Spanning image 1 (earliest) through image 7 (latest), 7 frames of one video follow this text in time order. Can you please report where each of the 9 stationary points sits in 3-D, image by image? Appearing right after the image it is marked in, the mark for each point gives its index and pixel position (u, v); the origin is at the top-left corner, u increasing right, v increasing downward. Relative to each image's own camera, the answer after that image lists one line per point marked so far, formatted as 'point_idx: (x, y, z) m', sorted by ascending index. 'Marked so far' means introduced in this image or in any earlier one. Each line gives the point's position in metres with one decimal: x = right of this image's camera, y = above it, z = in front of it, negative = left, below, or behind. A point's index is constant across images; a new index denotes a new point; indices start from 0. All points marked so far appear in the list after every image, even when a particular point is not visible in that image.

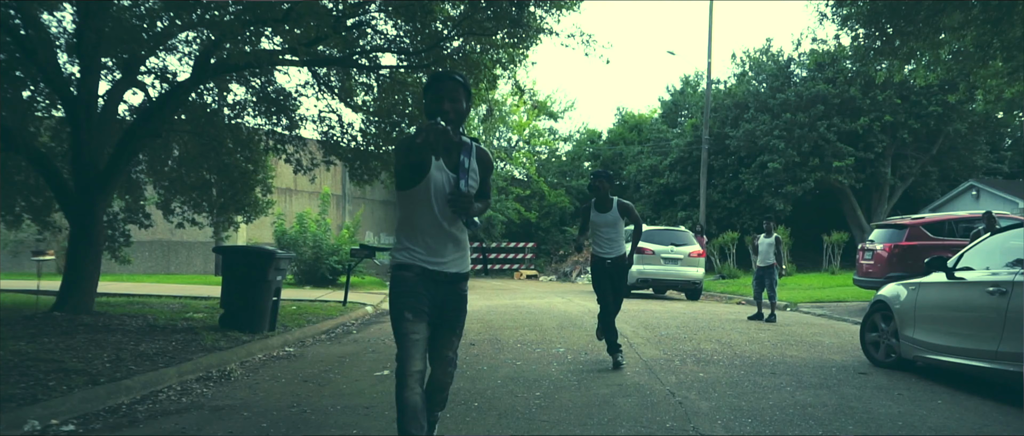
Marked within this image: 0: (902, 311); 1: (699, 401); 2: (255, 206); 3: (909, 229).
0: (+3.2, -0.8, +7.7) m
1: (+1.3, -1.2, +6.5) m
2: (-4.6, +0.2, +16.0) m
3: (+6.1, -0.2, +14.2) m
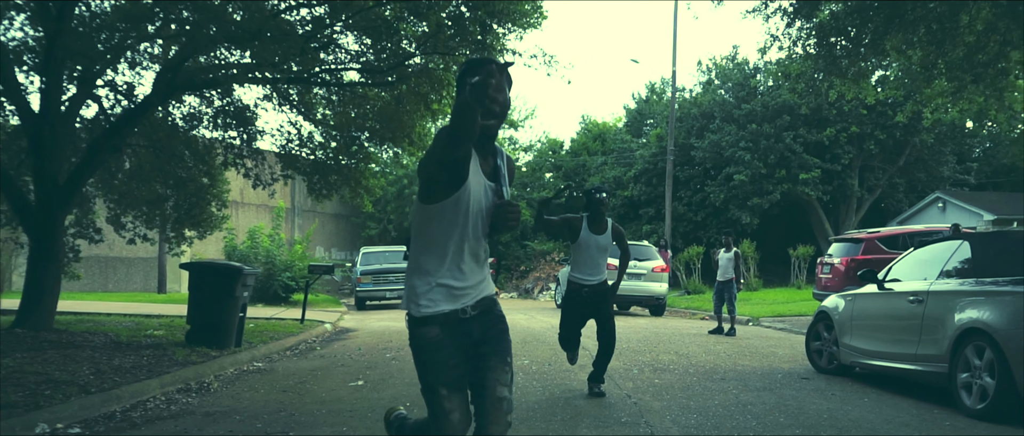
0: (+2.8, -0.9, +8.0) m
1: (+1.0, -1.3, +6.7) m
2: (-5.2, -0.1, +16.0) m
3: (+5.5, -0.4, +14.7) m
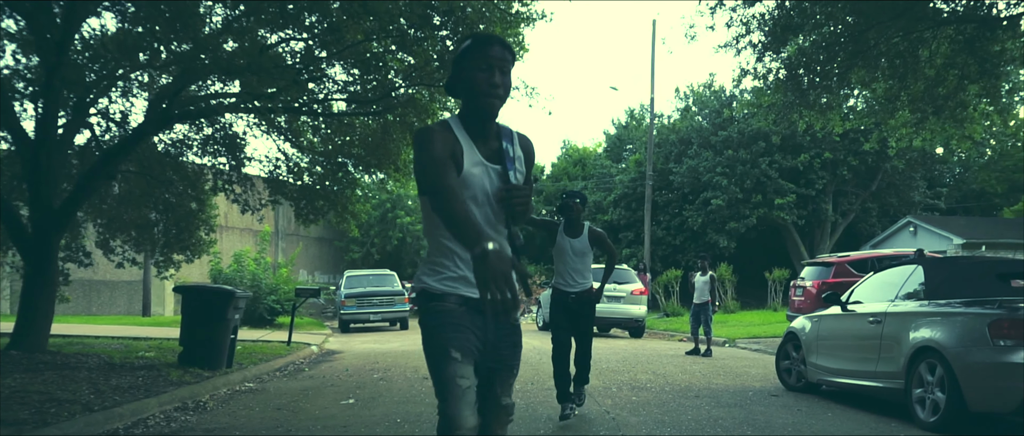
0: (+2.7, -1.1, +8.5) m
1: (+0.9, -1.5, +7.1) m
2: (-5.5, -0.5, +16.3) m
3: (+5.3, -0.8, +15.2) m
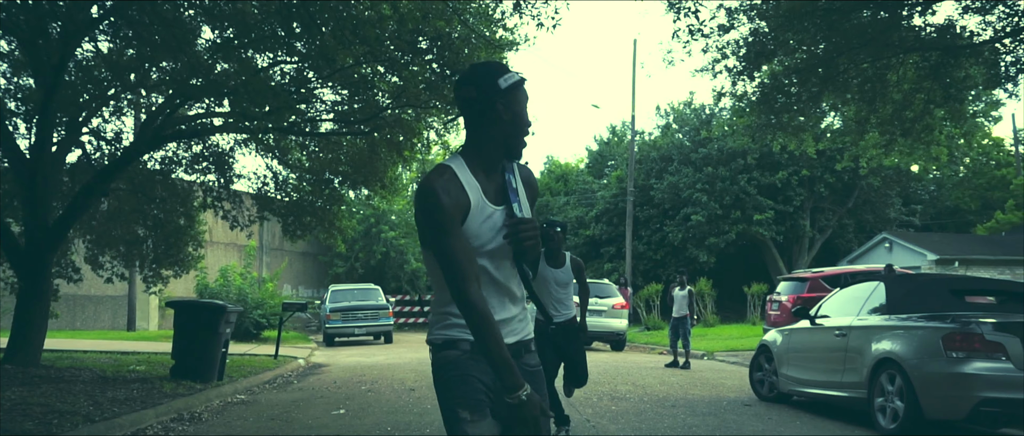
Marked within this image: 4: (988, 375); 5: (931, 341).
0: (+2.6, -1.3, +8.9) m
1: (+0.8, -1.7, +7.5) m
2: (-5.8, -0.8, +16.6) m
3: (+5.0, -1.1, +15.6) m
4: (+3.2, -1.0, +6.2) m
5: (+2.9, -0.9, +6.5) m
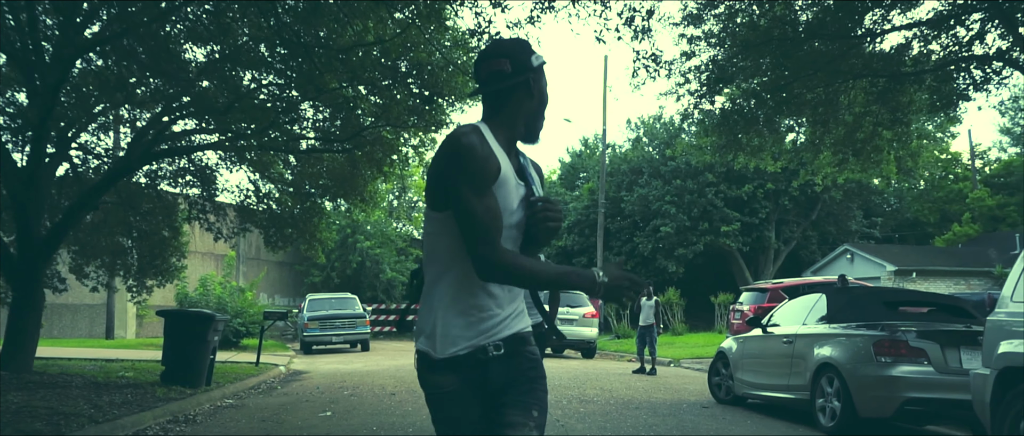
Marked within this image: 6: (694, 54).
0: (+2.3, -1.5, +9.6) m
1: (+0.6, -1.8, +8.2) m
2: (-6.3, -1.0, +17.1) m
3: (+4.6, -1.3, +16.4) m
4: (+3.0, -1.2, +6.9) m
5: (+2.8, -1.0, +7.3) m
6: (+2.4, +2.2, +12.4) m
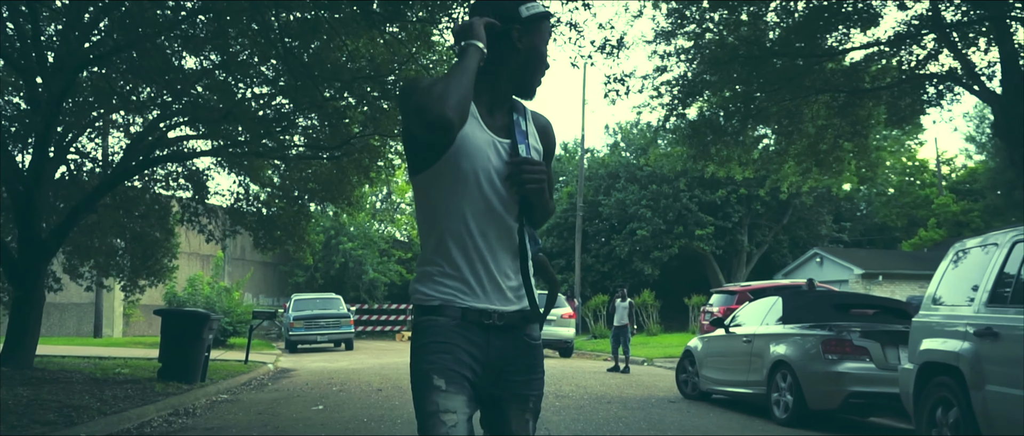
0: (+2.1, -1.6, +10.4) m
1: (+0.4, -1.9, +8.9) m
2: (-6.6, -1.0, +17.6) m
3: (+4.2, -1.4, +17.2) m
4: (+2.8, -1.3, +7.7) m
5: (+2.6, -1.1, +8.0) m
6: (+2.2, +2.1, +13.1) m
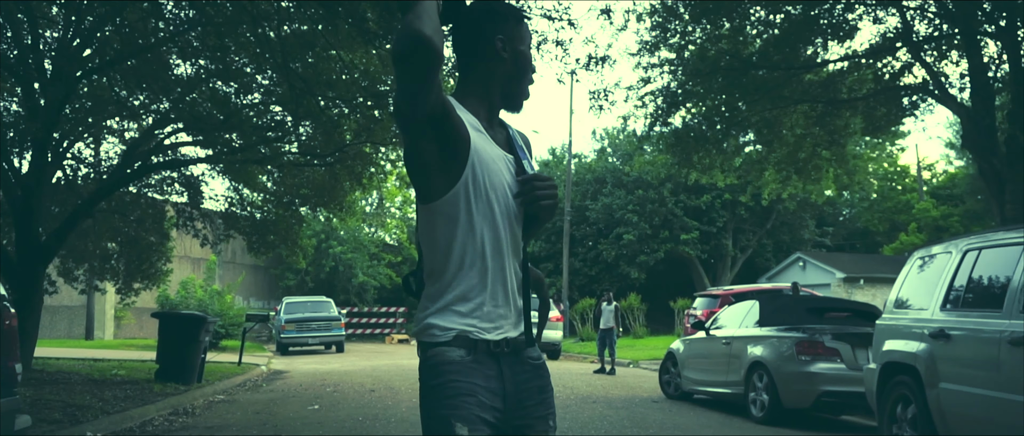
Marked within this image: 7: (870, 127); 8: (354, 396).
0: (+2.0, -1.6, +10.8) m
1: (+0.3, -2.0, +9.3) m
2: (-6.8, -1.1, +17.9) m
3: (+4.0, -1.5, +17.7) m
4: (+2.8, -1.4, +8.1) m
5: (+2.5, -1.2, +8.4) m
6: (+2.0, +2.0, +13.5) m
7: (+5.4, +1.4, +14.0) m
8: (-2.0, -2.3, +11.8) m
